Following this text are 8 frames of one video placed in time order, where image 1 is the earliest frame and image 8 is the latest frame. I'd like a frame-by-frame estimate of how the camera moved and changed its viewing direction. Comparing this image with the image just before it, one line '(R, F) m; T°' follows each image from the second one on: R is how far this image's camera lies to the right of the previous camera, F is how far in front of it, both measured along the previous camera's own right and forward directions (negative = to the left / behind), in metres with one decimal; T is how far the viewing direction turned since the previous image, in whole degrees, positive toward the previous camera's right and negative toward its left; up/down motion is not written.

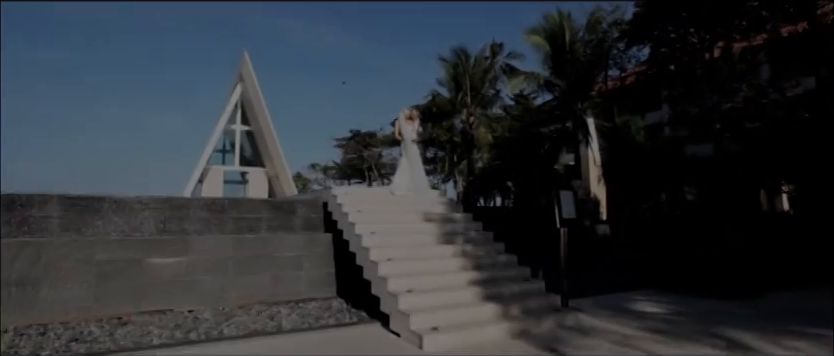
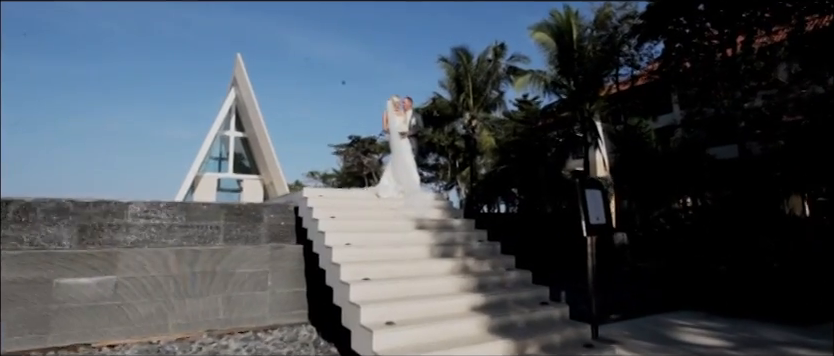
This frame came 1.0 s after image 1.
(+0.1, +1.1) m; 0°
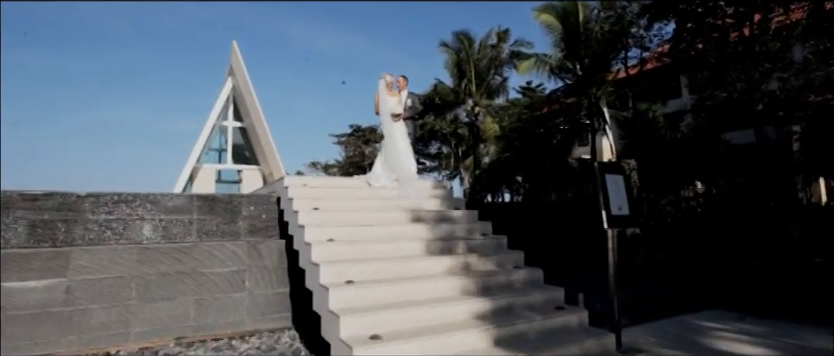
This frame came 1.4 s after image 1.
(+0.1, +0.5) m; 0°
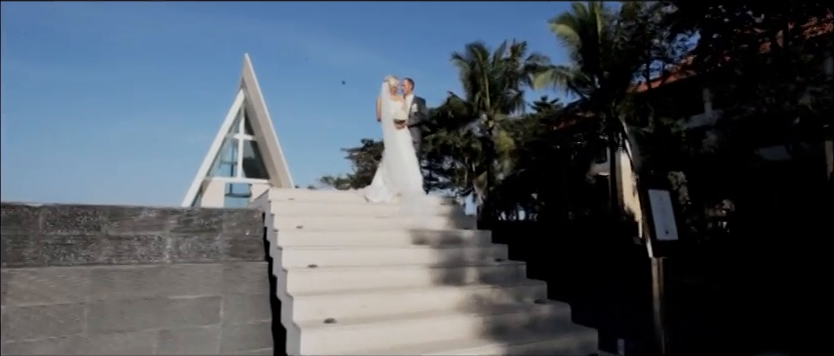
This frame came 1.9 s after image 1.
(+0.1, +0.6) m; -2°
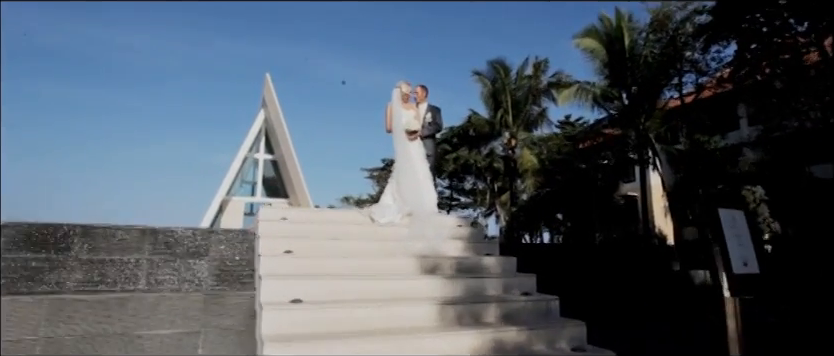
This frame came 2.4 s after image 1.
(+0.1, +0.5) m; -3°
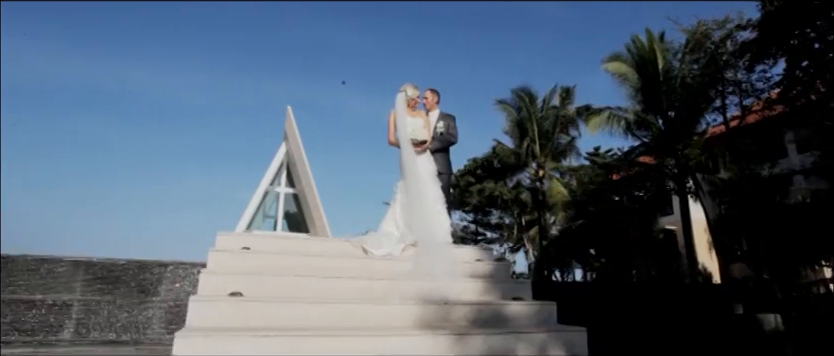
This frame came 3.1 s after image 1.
(+0.1, +0.8) m; -3°
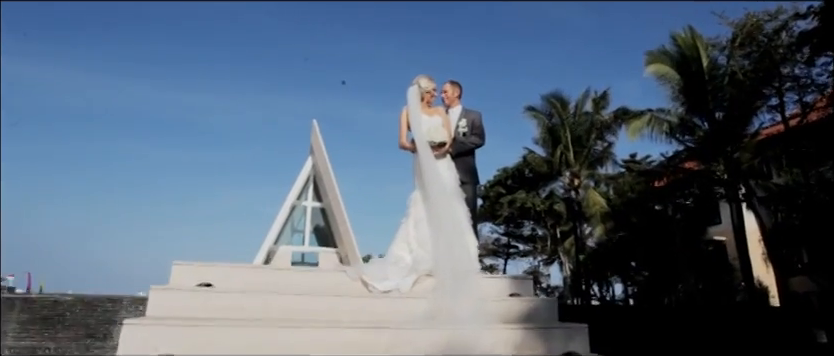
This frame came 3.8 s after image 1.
(+0.1, +0.6) m; -4°
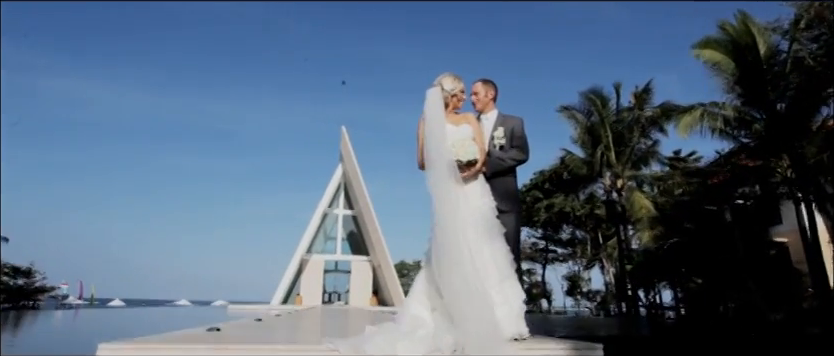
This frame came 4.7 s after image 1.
(0.0, +0.6) m; -4°
